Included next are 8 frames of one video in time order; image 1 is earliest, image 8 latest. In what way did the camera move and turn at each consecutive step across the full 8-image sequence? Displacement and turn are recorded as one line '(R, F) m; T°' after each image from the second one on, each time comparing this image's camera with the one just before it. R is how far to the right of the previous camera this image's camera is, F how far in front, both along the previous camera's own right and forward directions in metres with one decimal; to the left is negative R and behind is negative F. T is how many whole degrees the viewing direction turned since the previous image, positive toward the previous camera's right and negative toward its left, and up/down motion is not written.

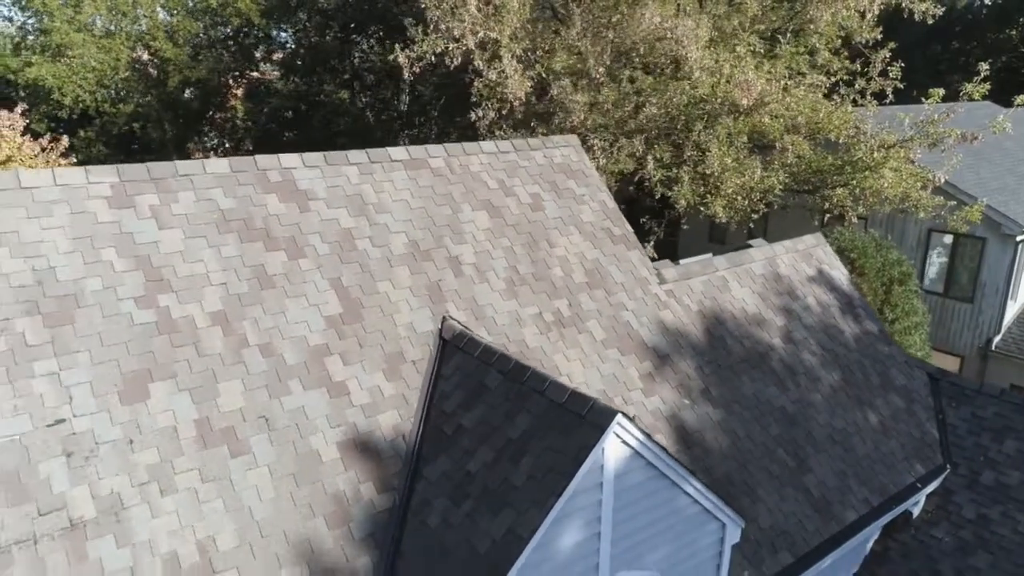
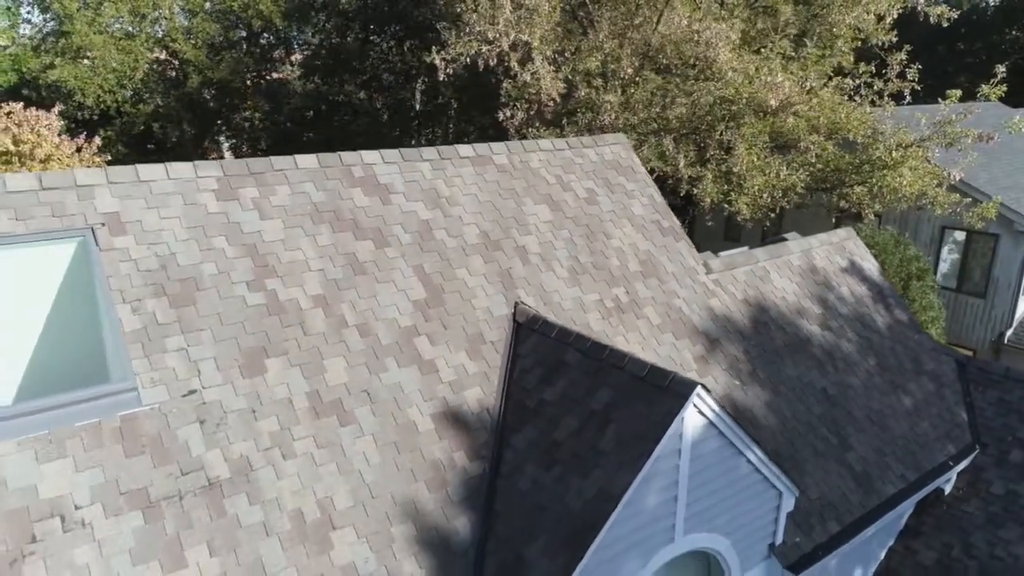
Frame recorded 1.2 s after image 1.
(-0.7, -0.5) m; 0°
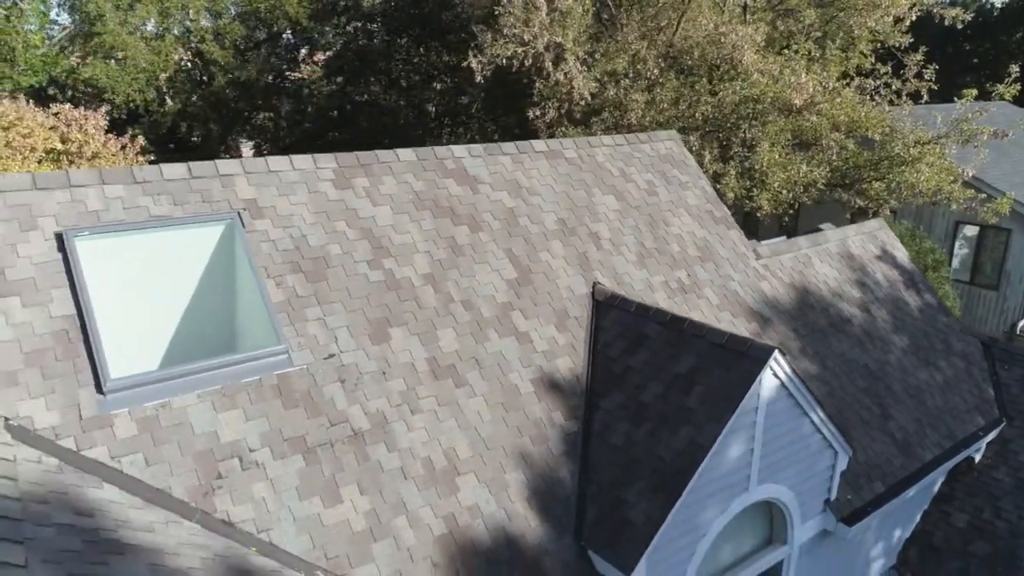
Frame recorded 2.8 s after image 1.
(-0.9, -0.8) m; 0°
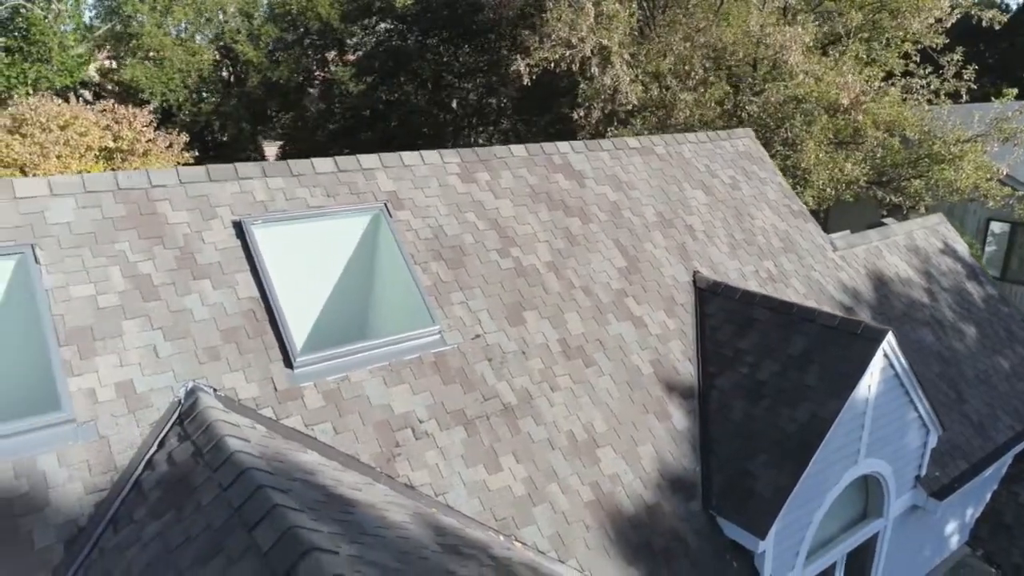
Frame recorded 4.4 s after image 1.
(-1.3, -0.5) m; 0°
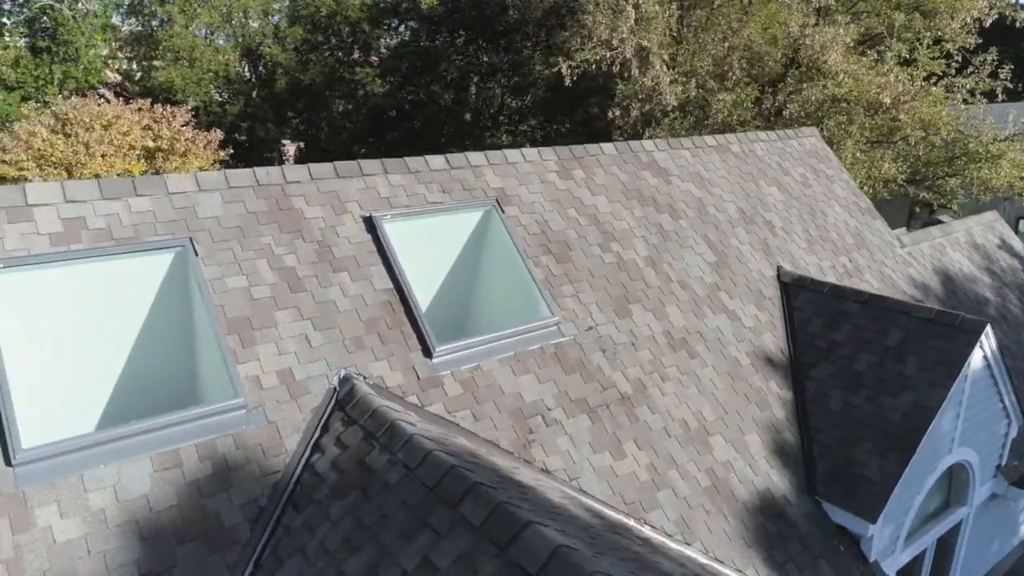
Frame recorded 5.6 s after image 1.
(-1.1, -0.2) m; 0°
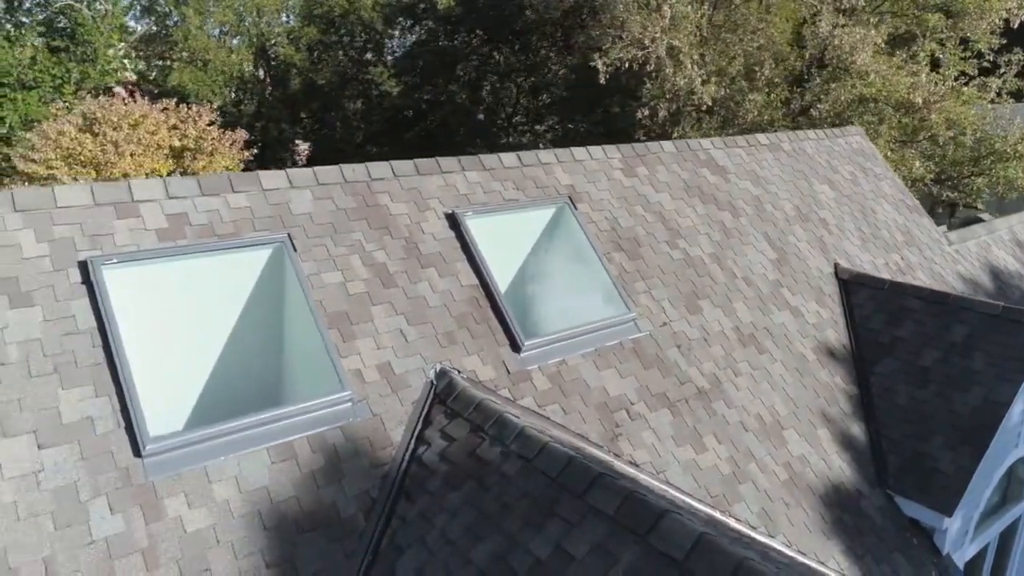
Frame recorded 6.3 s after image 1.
(-0.8, -0.1) m; 0°
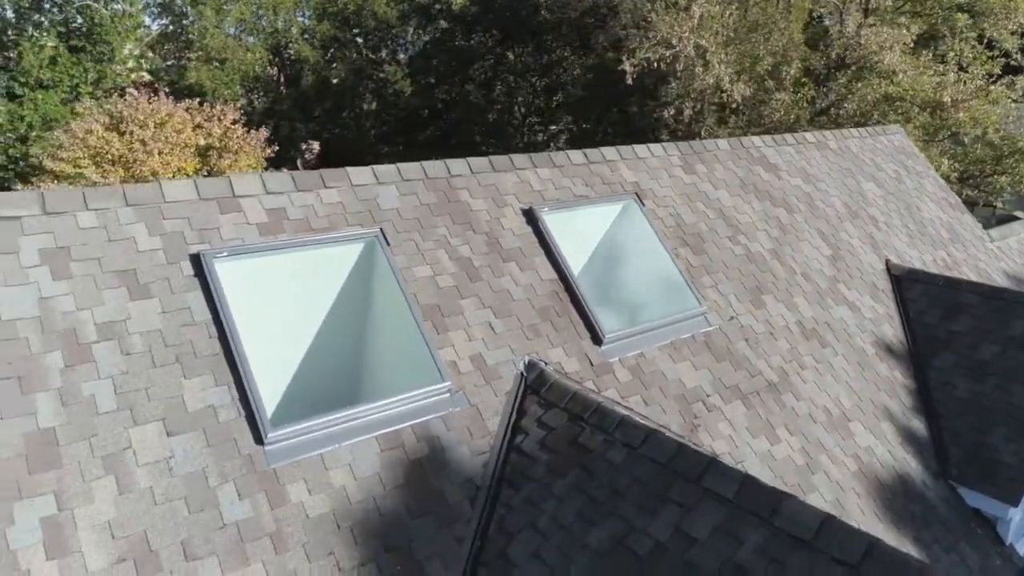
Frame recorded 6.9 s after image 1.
(-0.7, -0.1) m; 0°
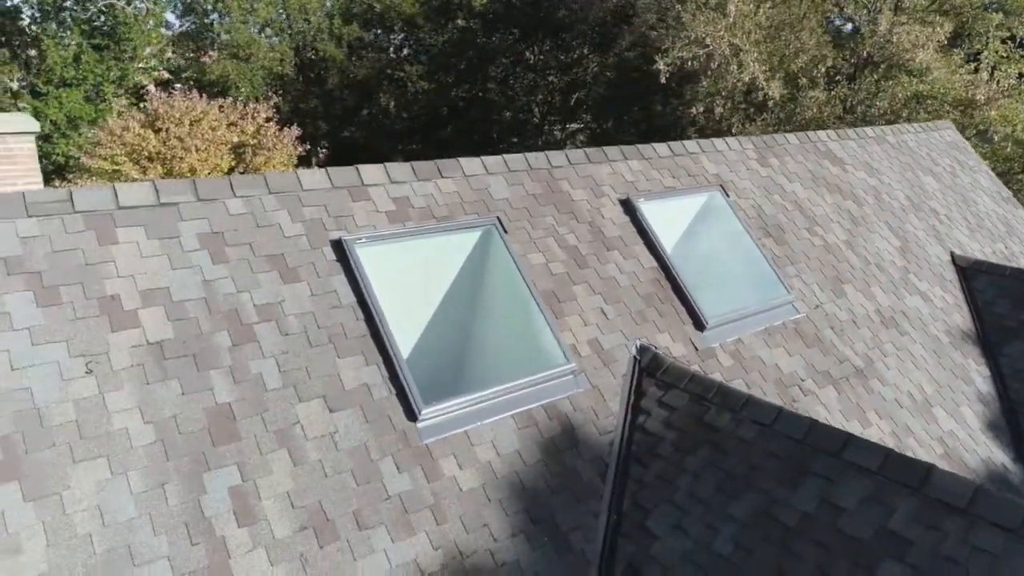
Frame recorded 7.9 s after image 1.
(-1.0, -0.2) m; 0°
